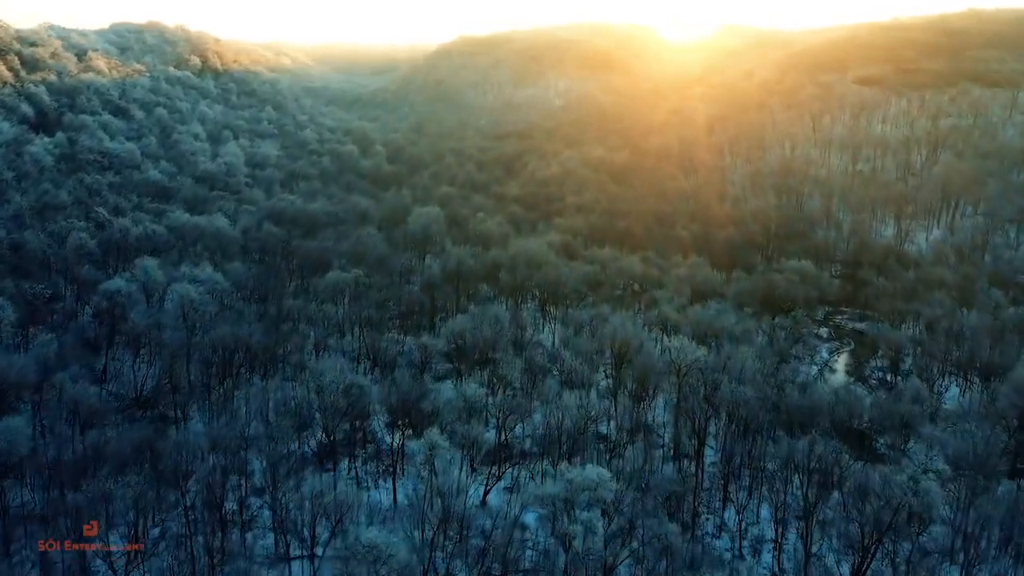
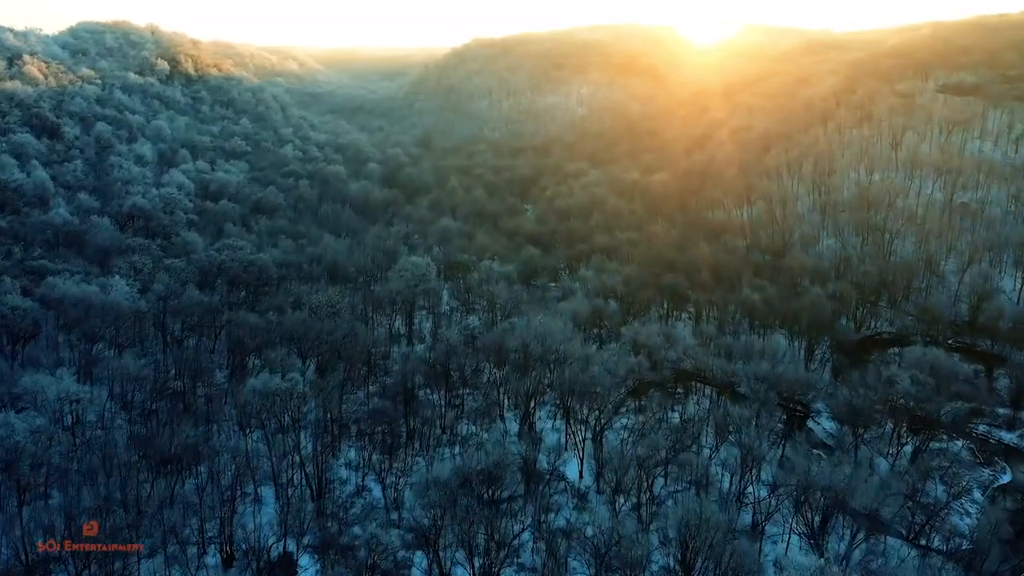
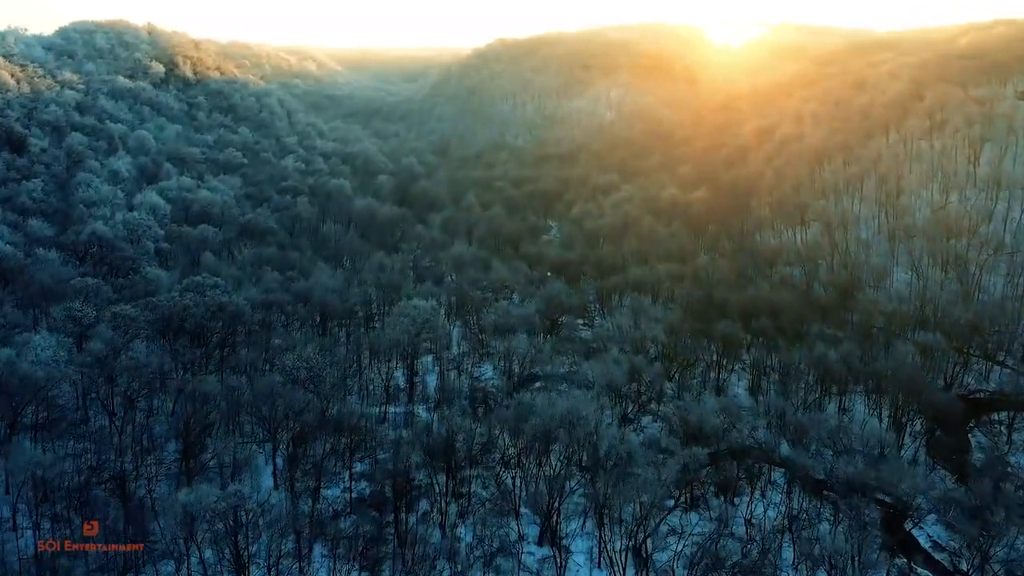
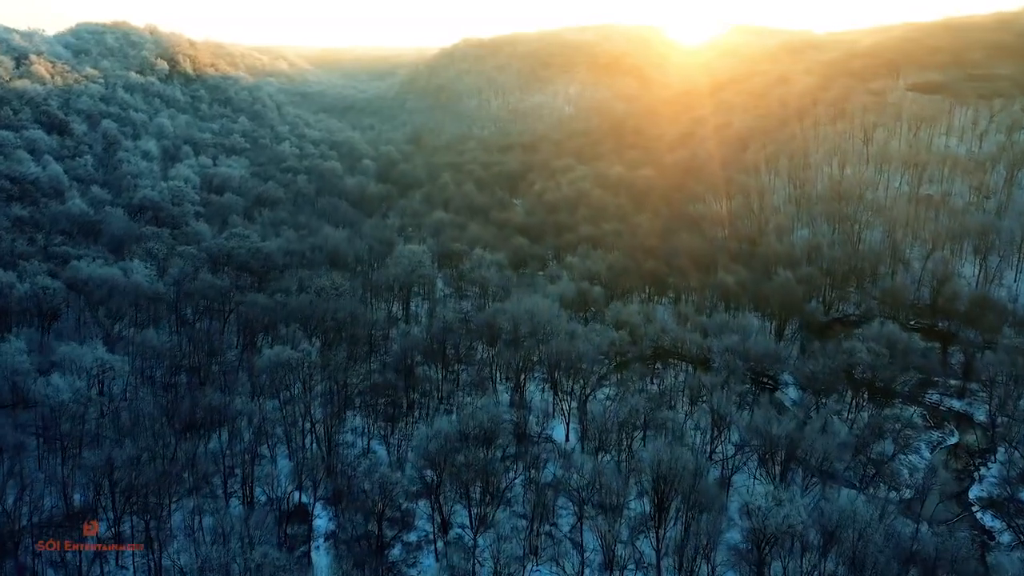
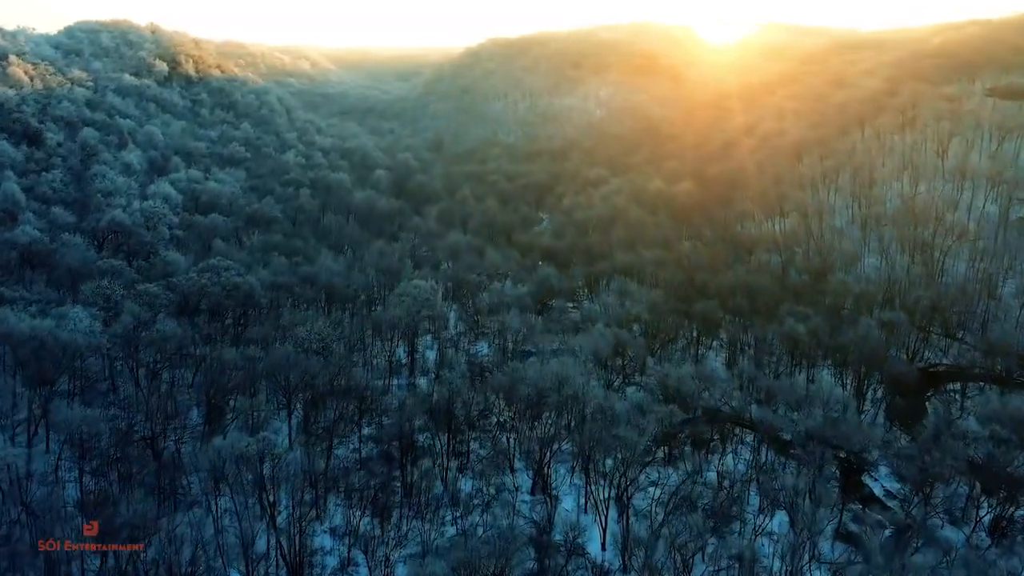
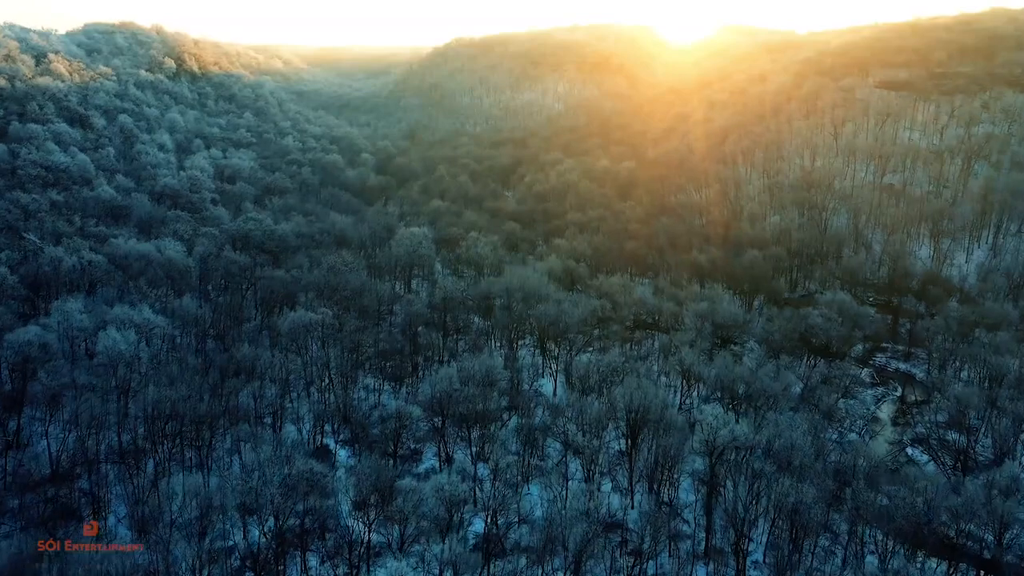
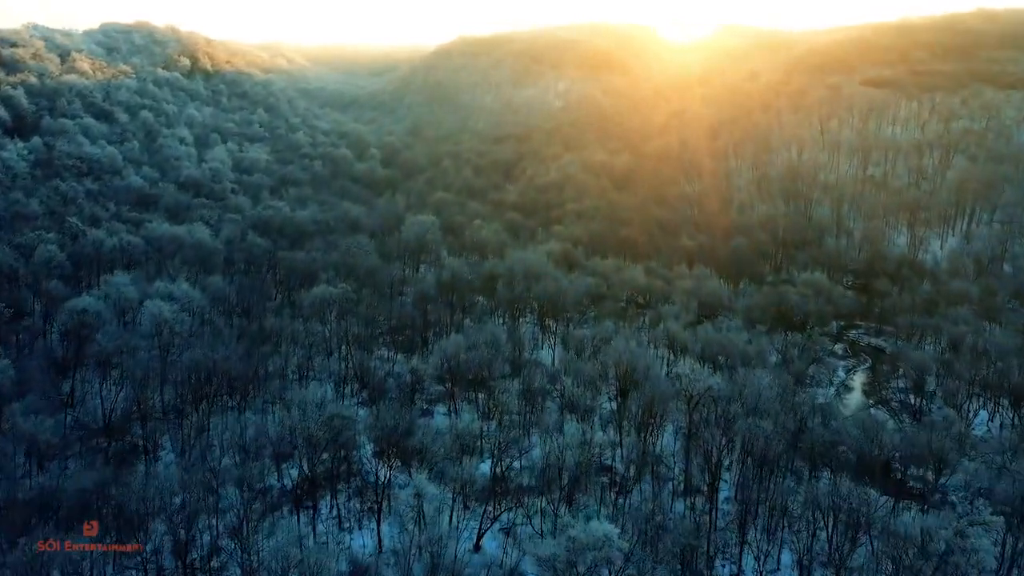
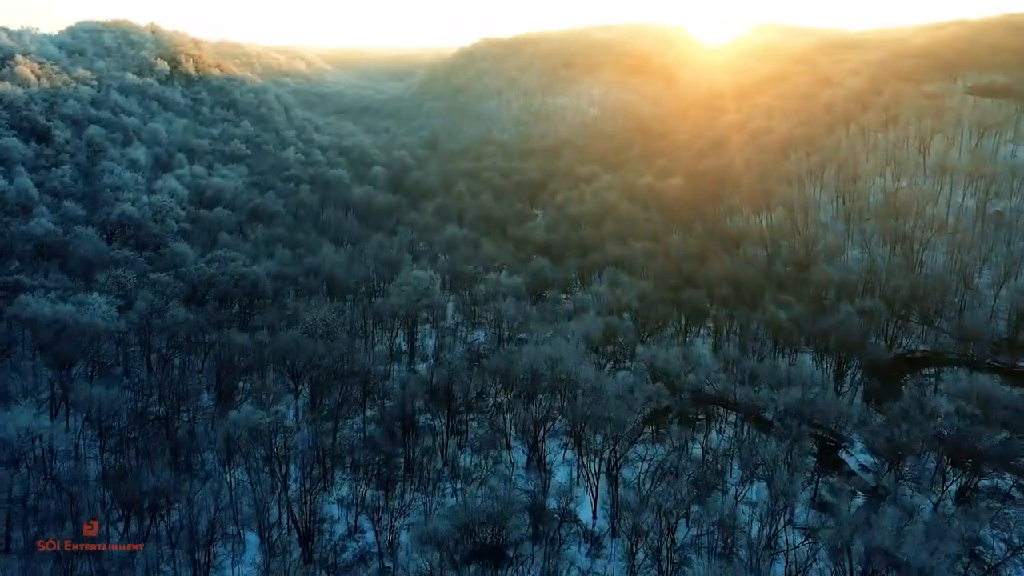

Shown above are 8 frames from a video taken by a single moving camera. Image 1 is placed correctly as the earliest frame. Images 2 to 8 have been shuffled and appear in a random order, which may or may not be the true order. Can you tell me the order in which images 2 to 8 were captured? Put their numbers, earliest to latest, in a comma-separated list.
7, 6, 4, 2, 8, 5, 3
